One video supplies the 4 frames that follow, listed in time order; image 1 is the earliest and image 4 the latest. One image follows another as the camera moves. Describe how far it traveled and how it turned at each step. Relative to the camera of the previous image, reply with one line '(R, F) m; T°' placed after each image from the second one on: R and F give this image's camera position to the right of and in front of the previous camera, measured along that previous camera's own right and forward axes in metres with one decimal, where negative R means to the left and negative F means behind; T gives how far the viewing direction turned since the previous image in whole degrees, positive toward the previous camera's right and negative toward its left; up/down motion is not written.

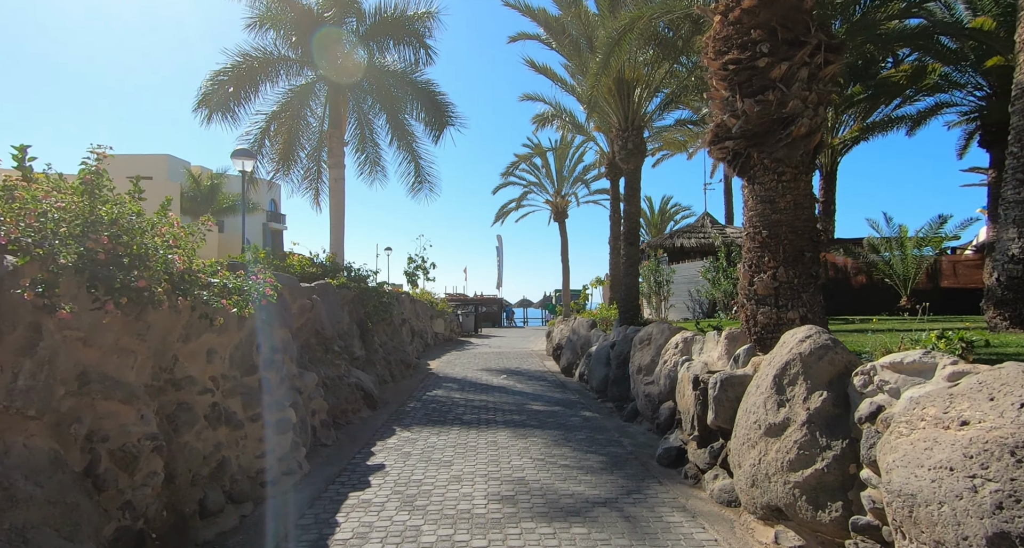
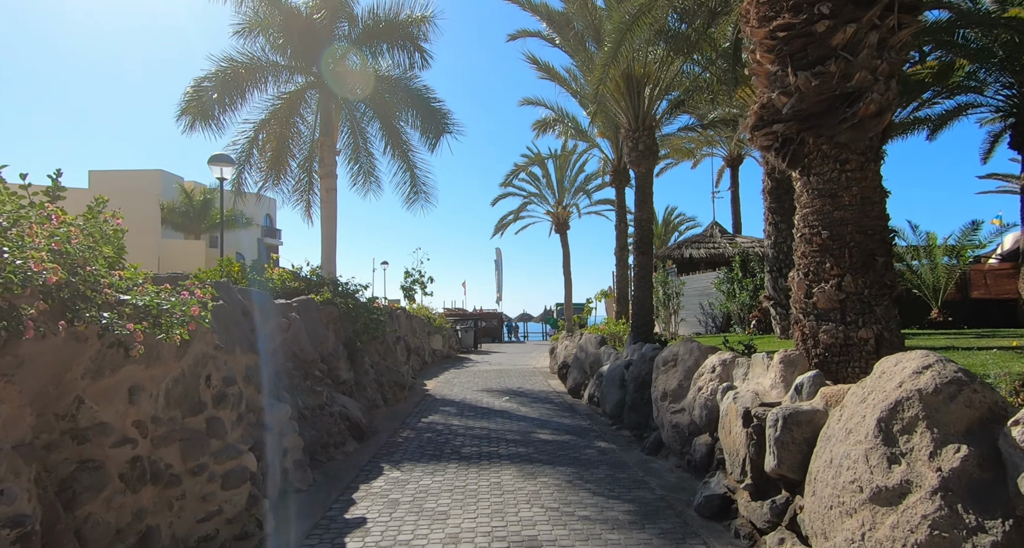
(-0.1, +0.9) m; 0°
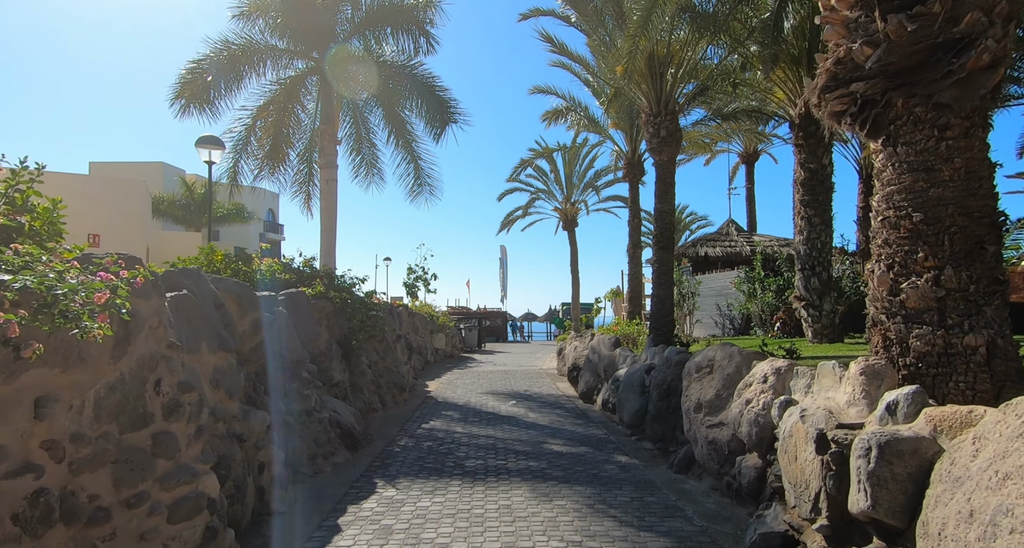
(-0.1, +0.8) m; 0°
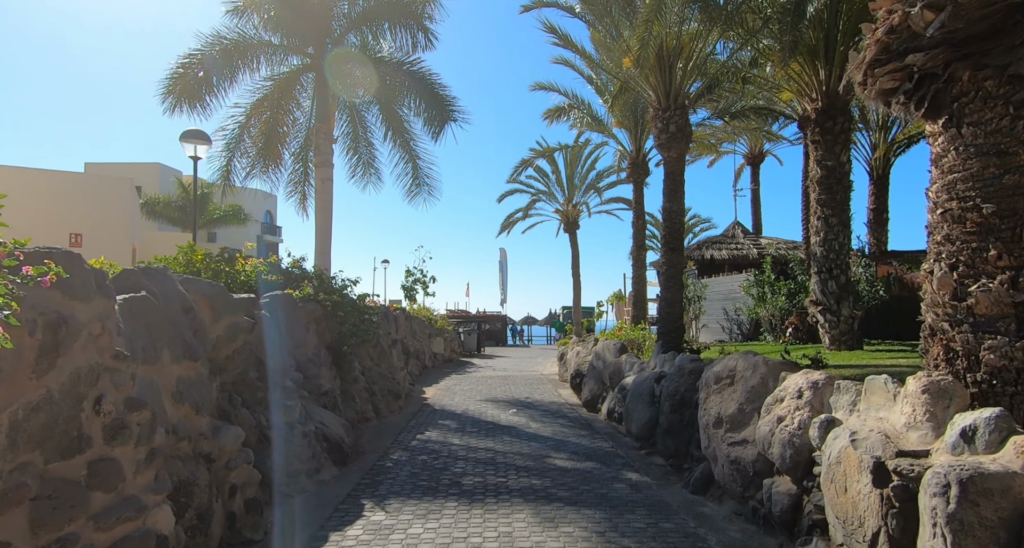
(0.0, +0.5) m; 0°
